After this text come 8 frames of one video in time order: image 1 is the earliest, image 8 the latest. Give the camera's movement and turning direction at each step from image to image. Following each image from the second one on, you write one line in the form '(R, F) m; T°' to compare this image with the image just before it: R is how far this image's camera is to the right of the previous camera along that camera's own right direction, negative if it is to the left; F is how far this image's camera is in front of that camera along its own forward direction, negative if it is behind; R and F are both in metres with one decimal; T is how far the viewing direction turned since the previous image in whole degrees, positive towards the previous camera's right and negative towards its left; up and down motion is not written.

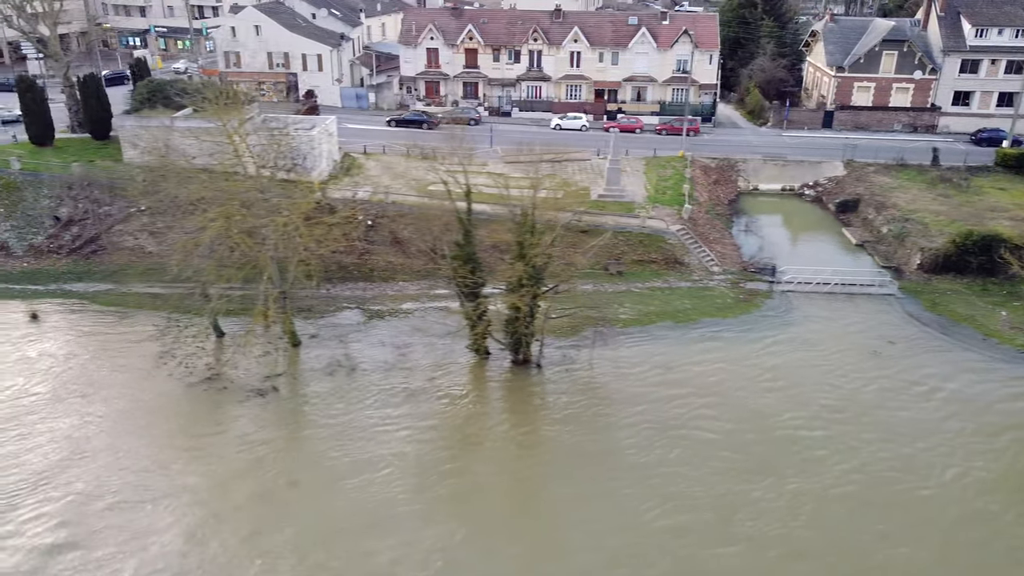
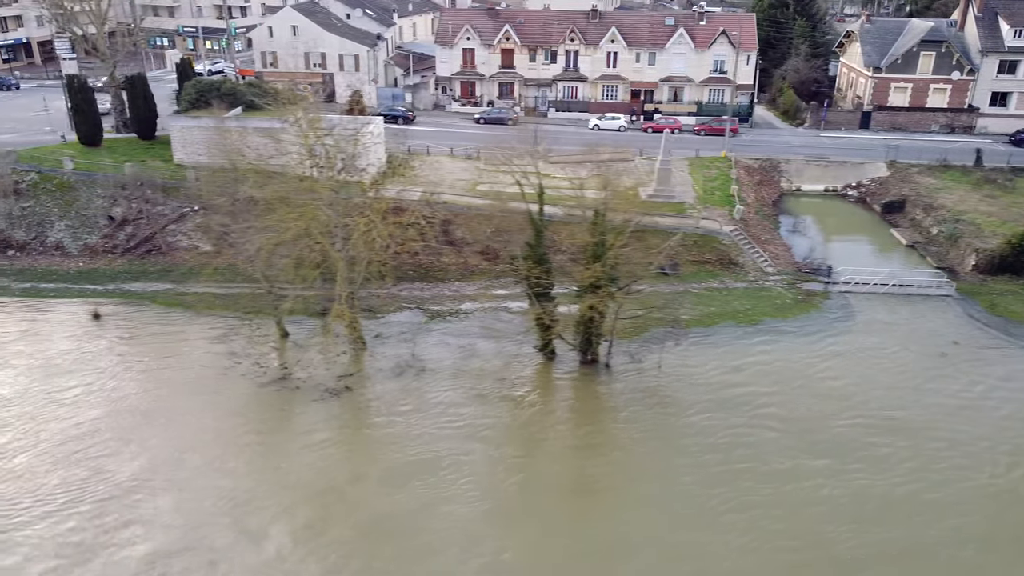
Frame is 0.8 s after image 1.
(-2.2, 0.0) m; 0°
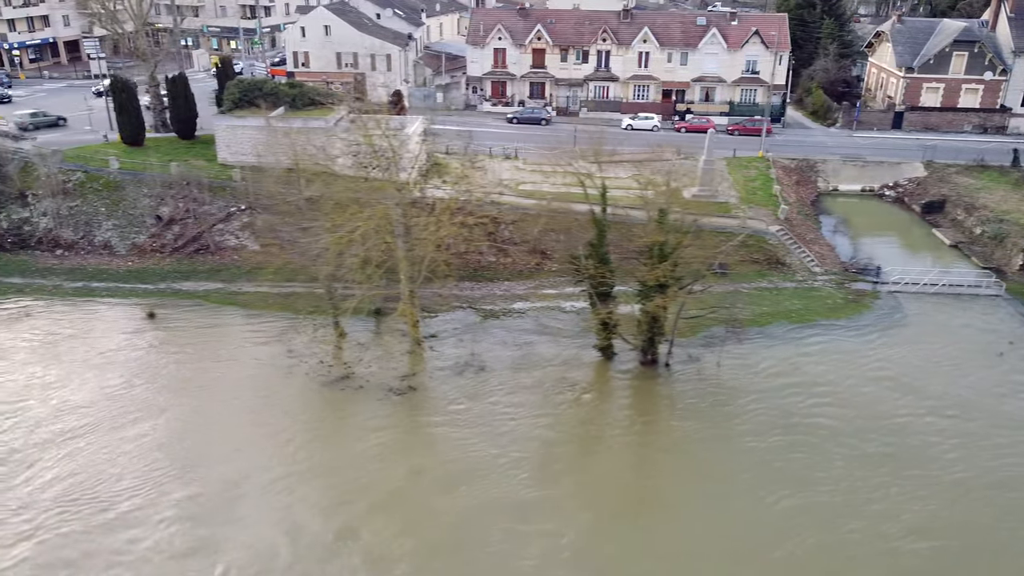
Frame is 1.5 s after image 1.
(-1.9, -0.1) m; 0°
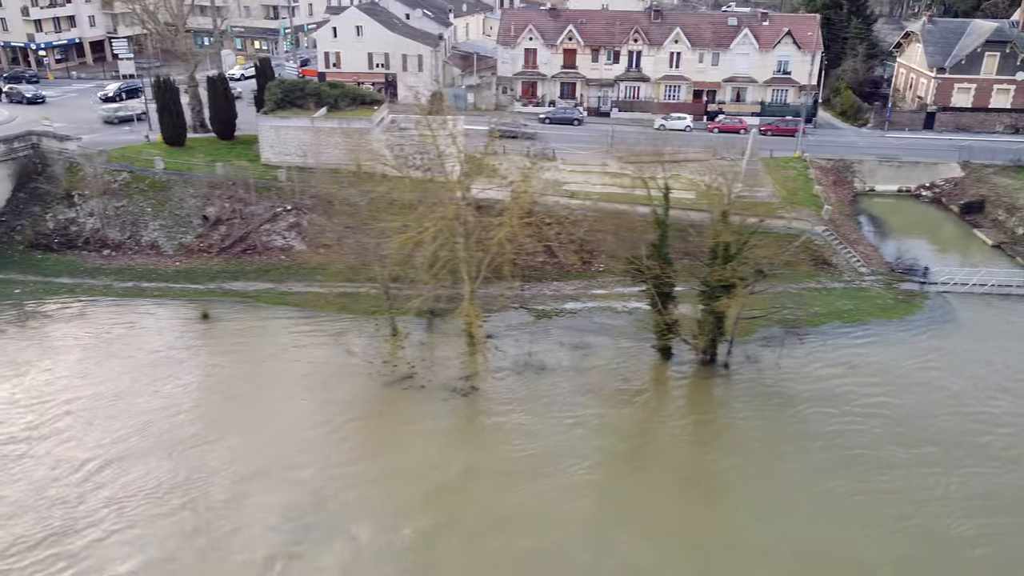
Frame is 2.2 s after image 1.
(-1.9, -0.1) m; 0°
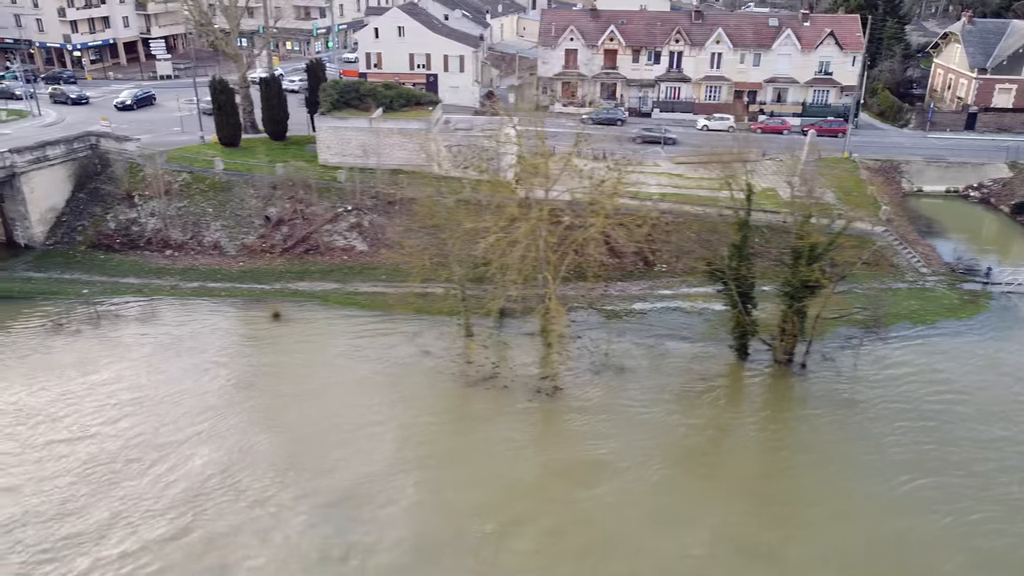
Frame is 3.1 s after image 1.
(-2.6, -0.1) m; 0°
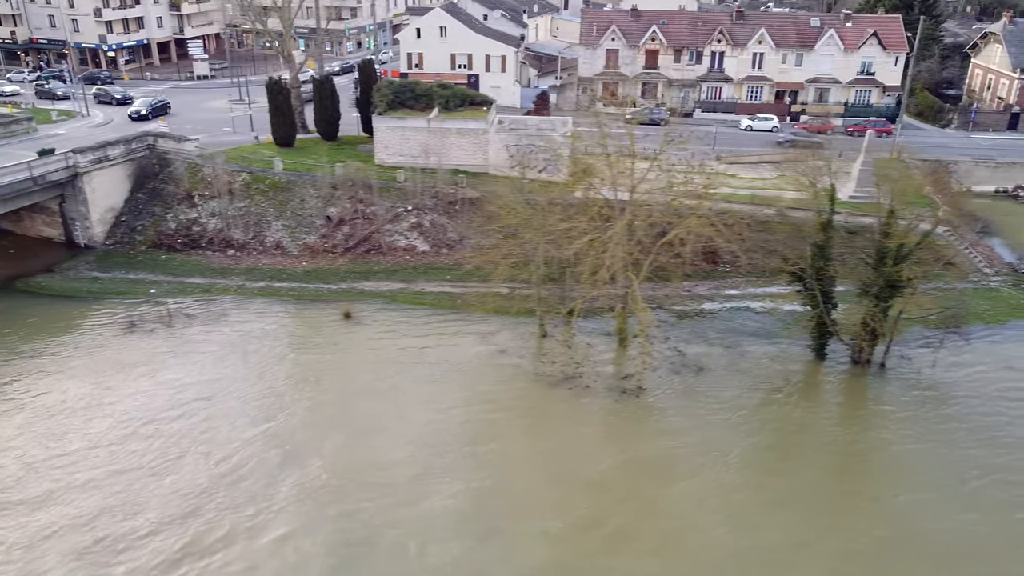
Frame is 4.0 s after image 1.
(-2.6, 0.0) m; 0°
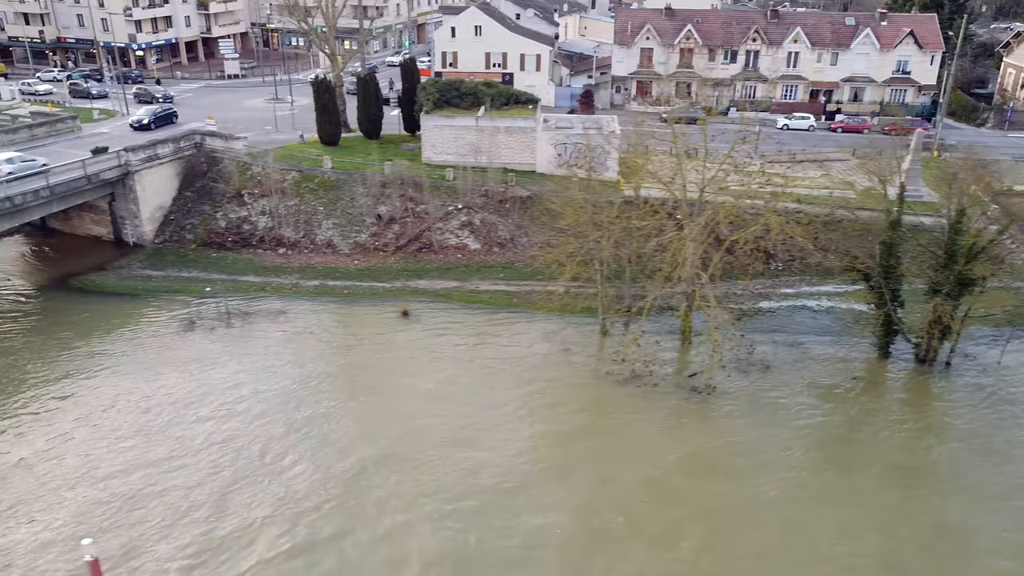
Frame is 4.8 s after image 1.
(-2.1, 0.0) m; 0°
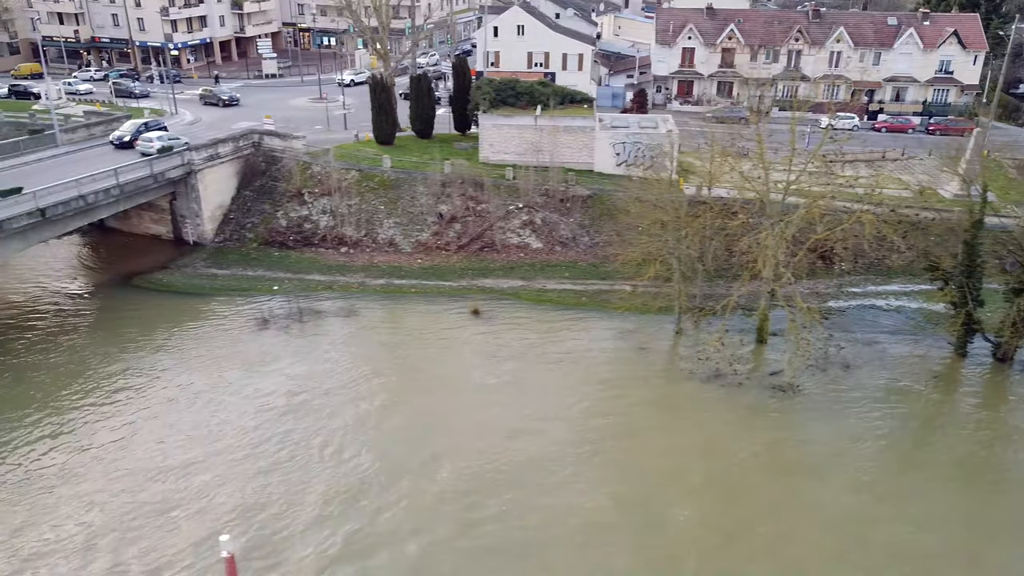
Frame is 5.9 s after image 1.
(-2.6, -0.1) m; 0°
